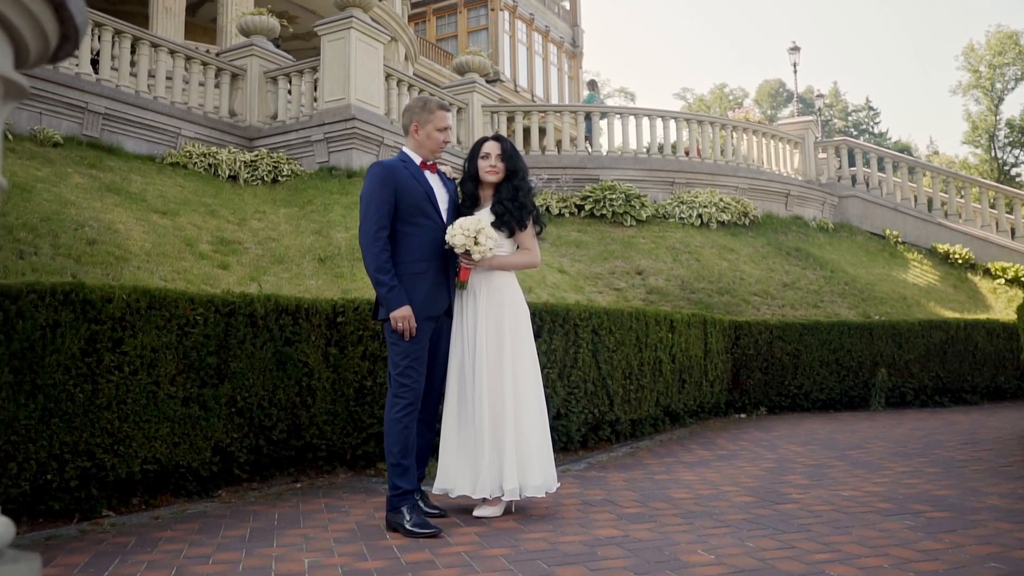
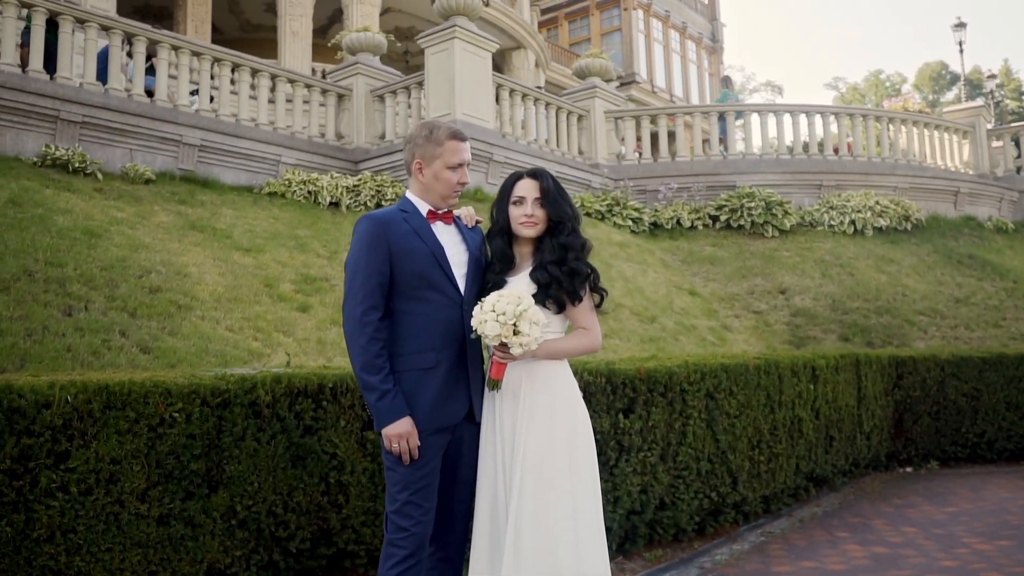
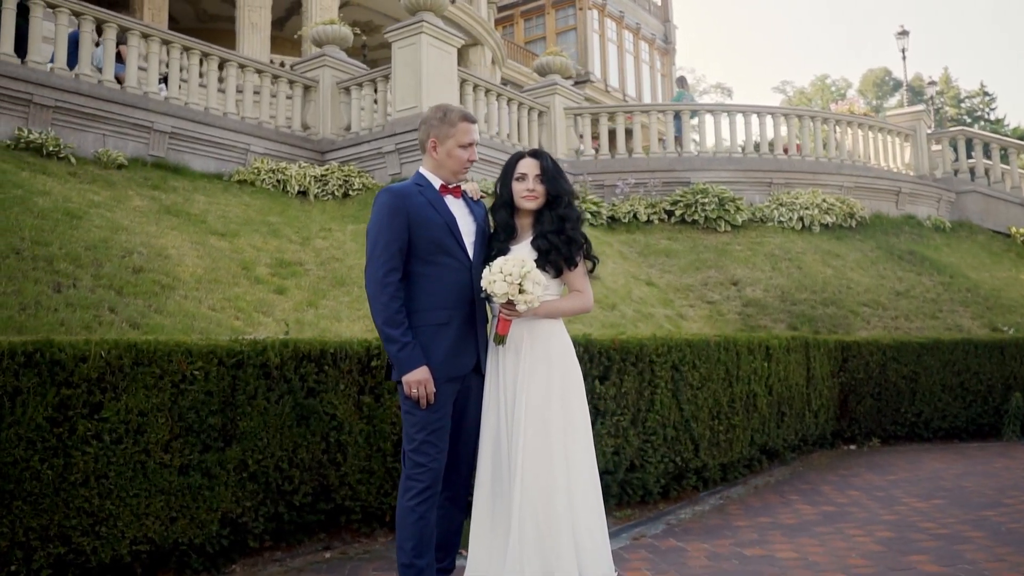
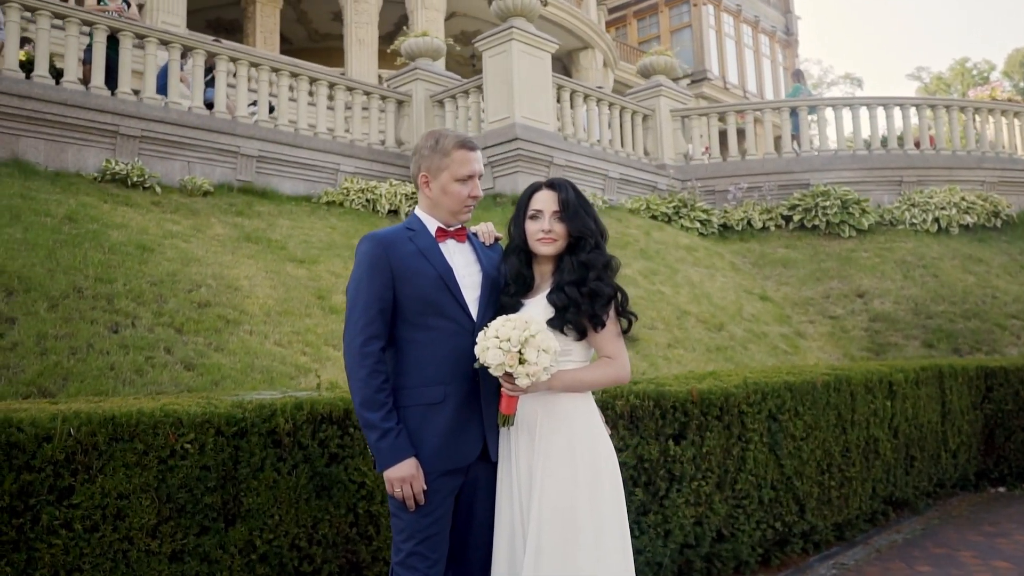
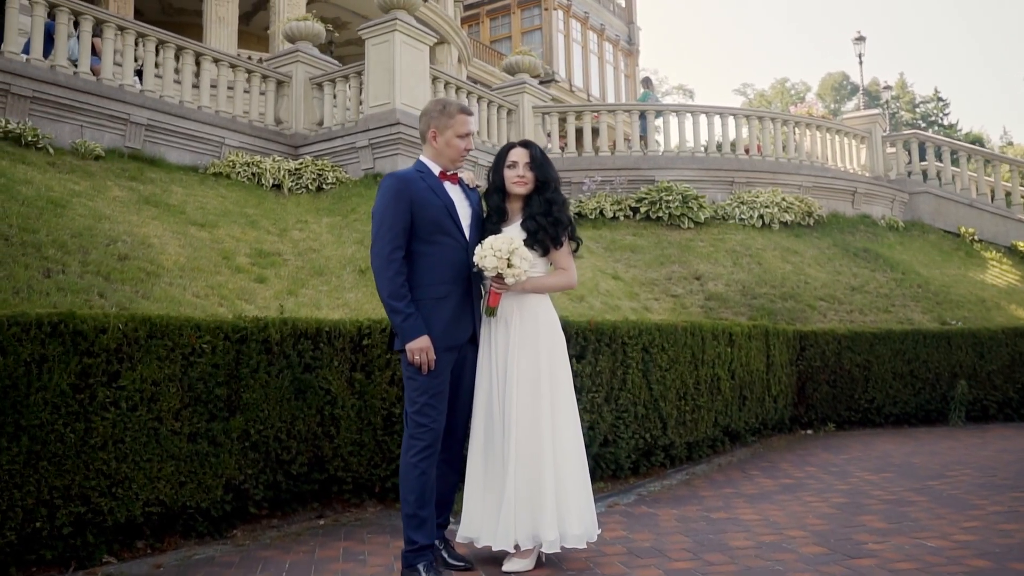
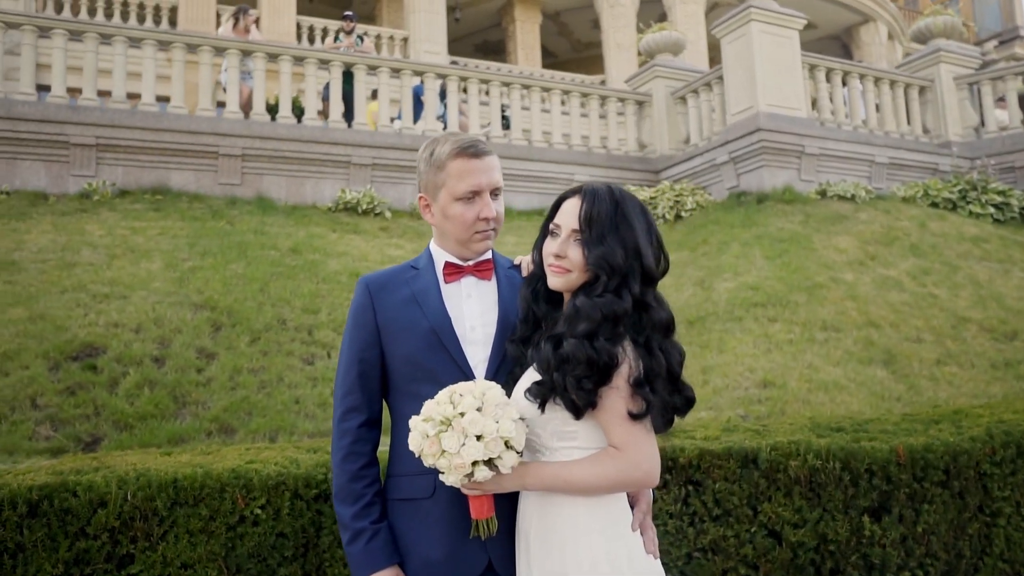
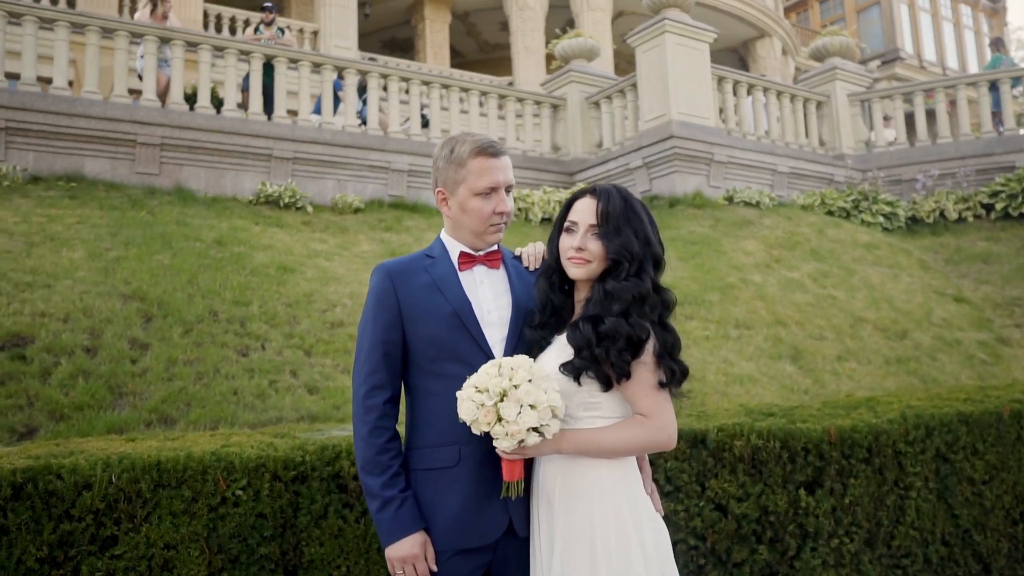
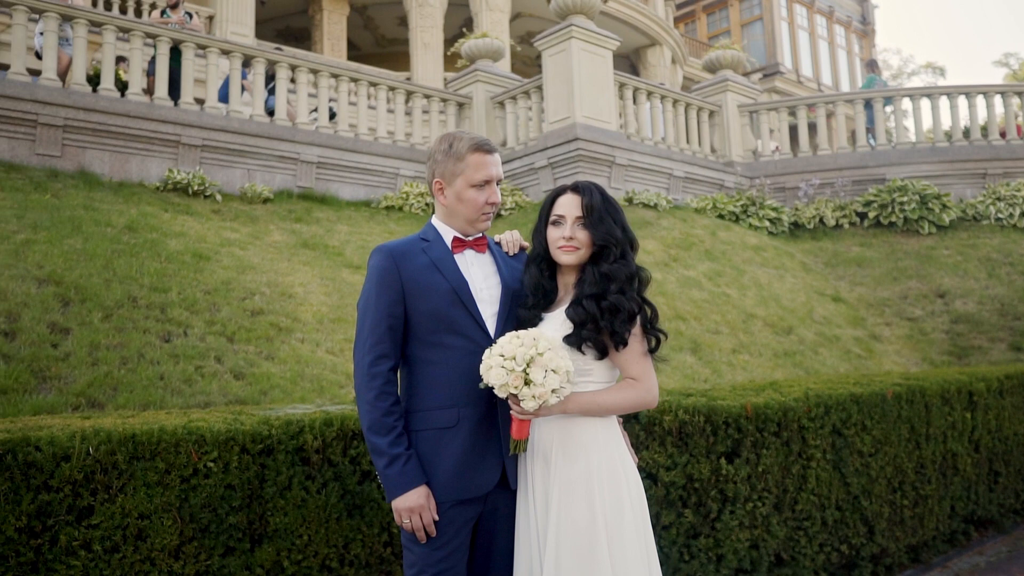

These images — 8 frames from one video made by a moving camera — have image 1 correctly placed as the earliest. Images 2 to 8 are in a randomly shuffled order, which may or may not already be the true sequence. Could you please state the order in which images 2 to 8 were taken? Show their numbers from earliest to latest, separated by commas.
5, 3, 2, 4, 8, 7, 6
